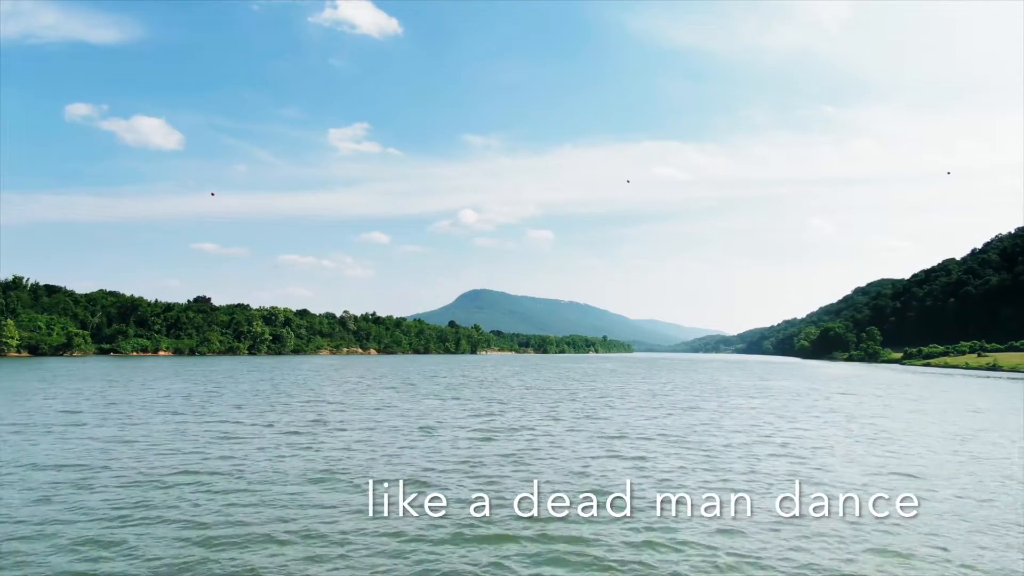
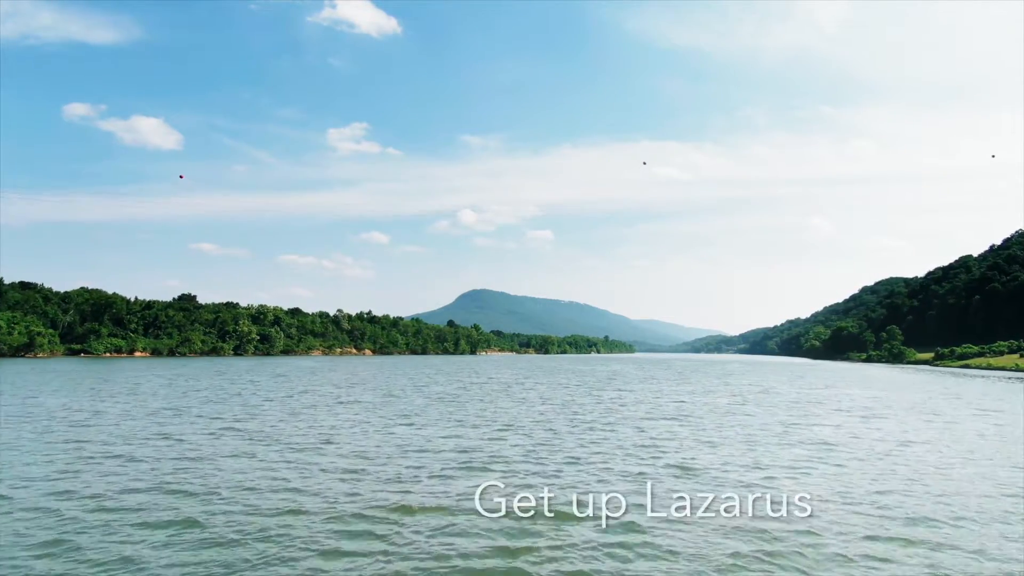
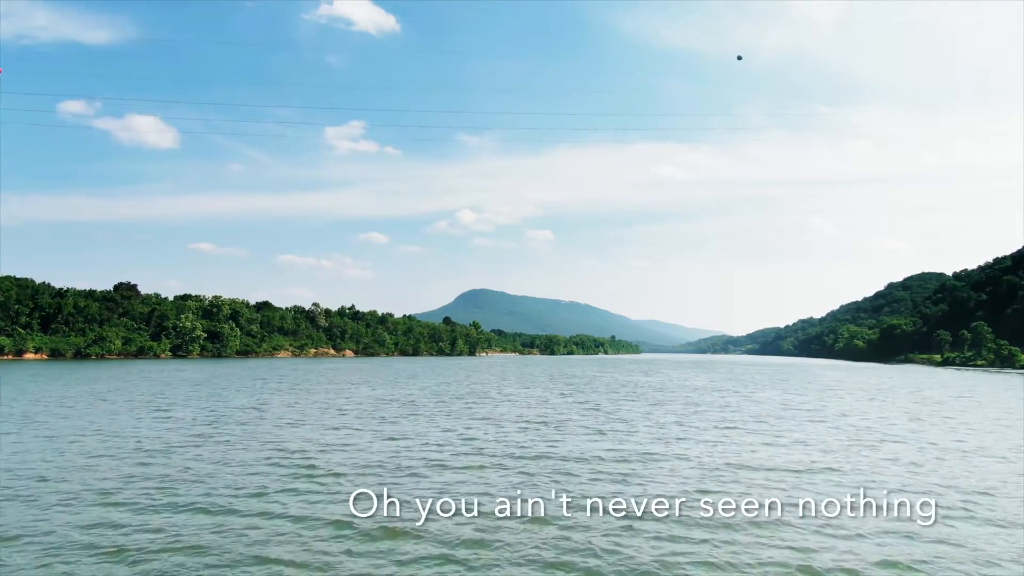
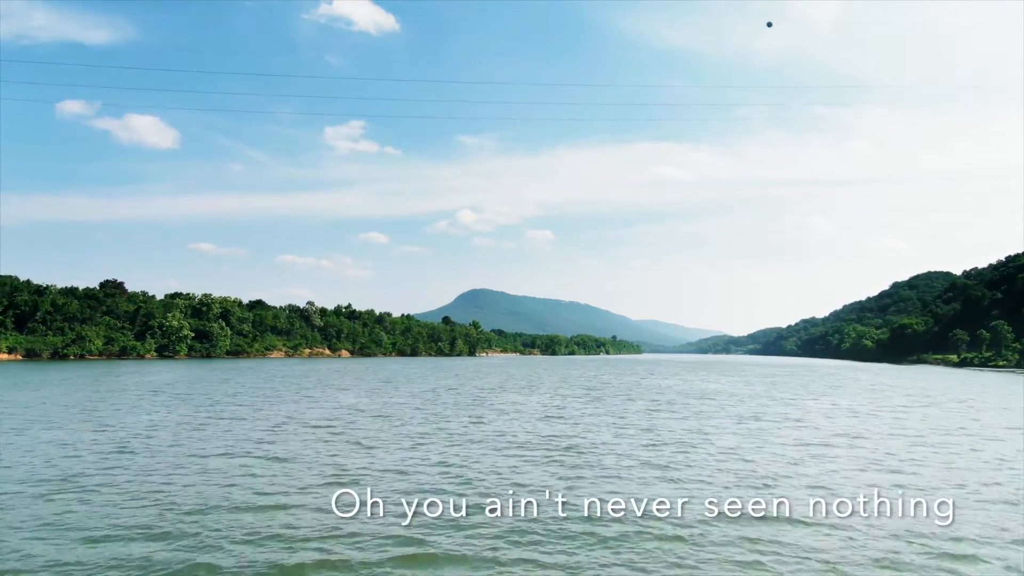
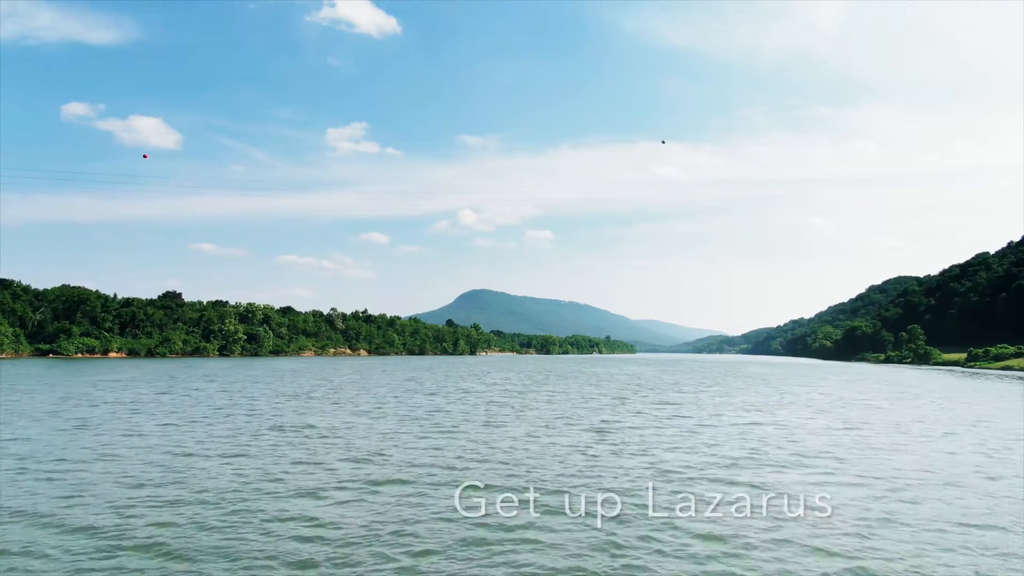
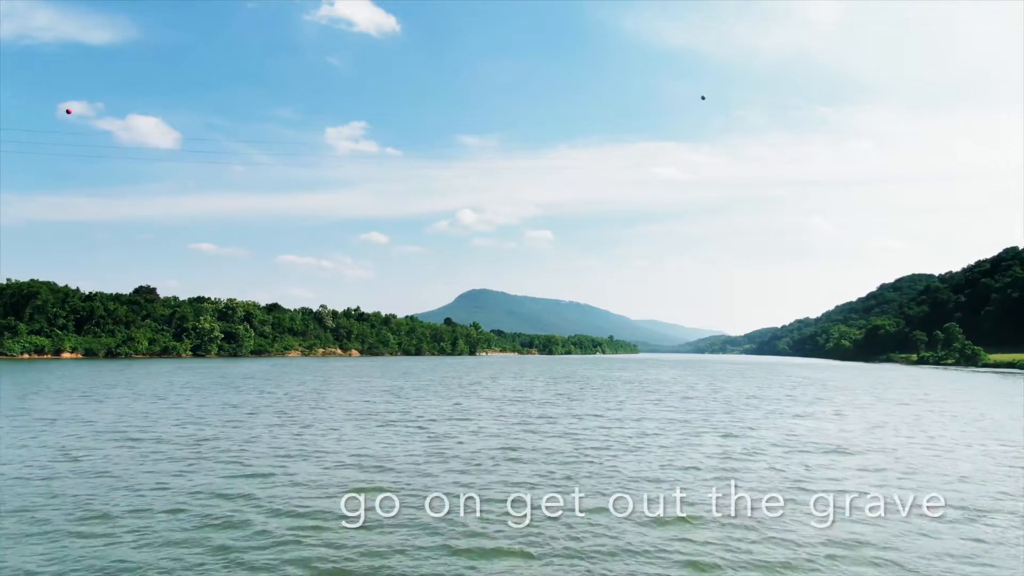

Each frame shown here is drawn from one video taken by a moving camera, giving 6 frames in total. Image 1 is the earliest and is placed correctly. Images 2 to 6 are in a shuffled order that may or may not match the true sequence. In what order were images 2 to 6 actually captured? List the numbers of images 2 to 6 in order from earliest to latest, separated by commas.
2, 5, 6, 3, 4
